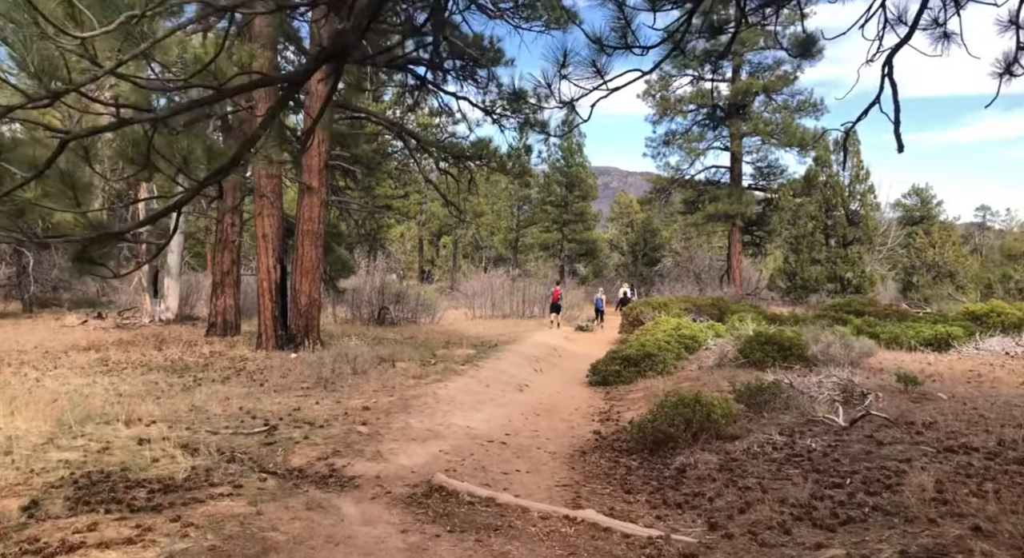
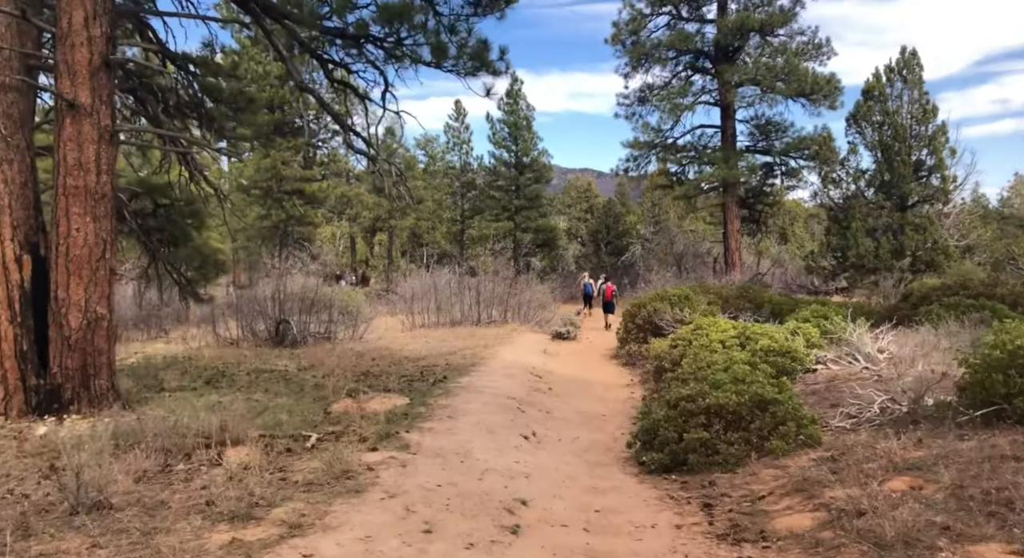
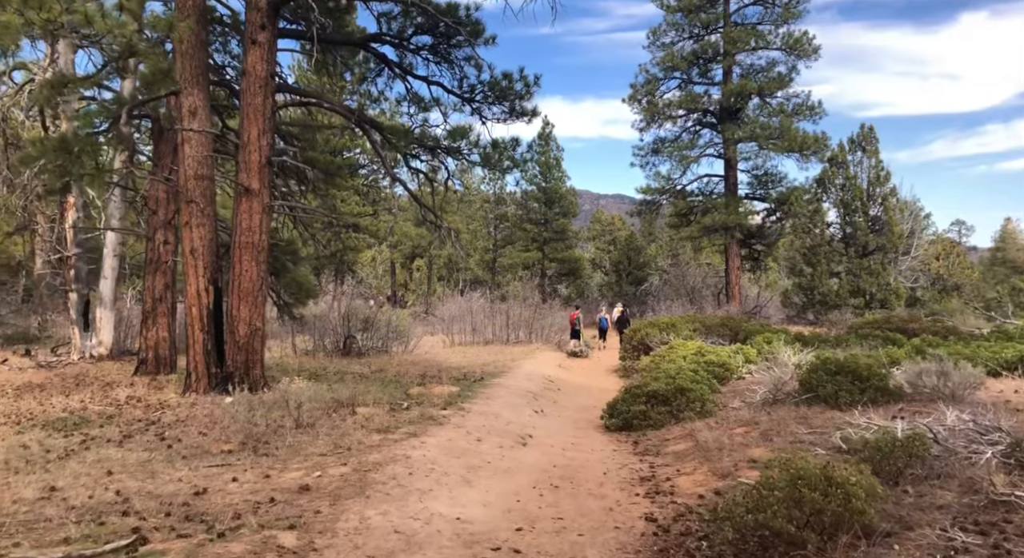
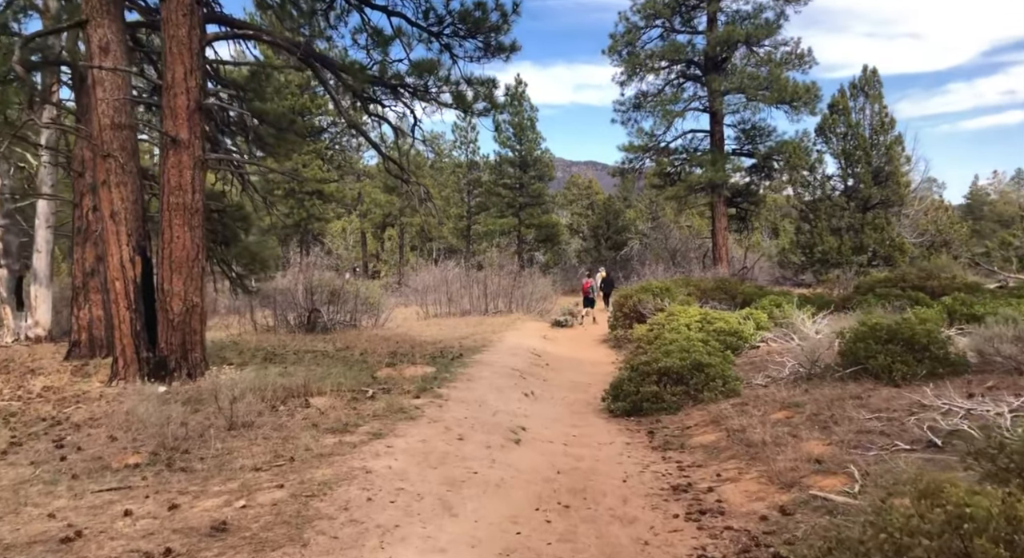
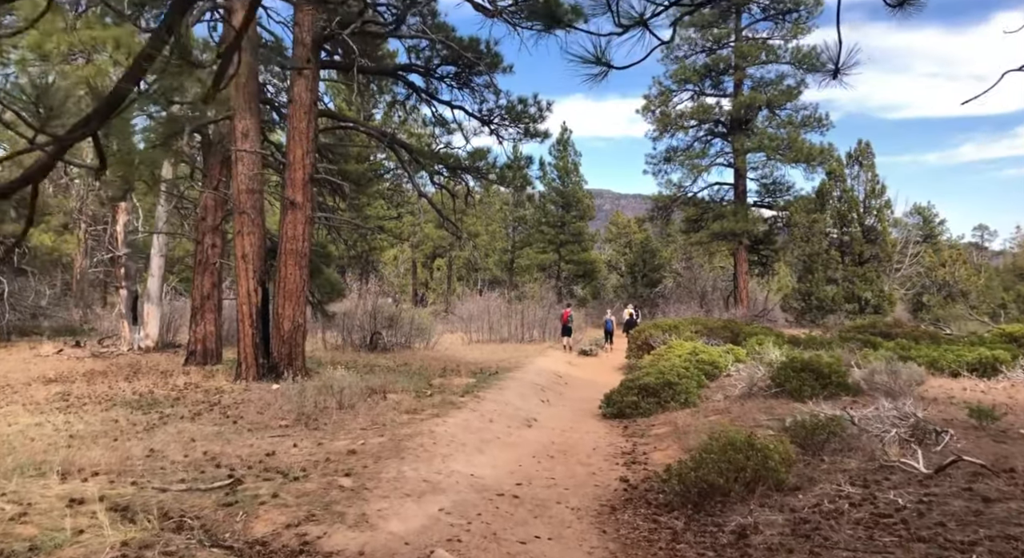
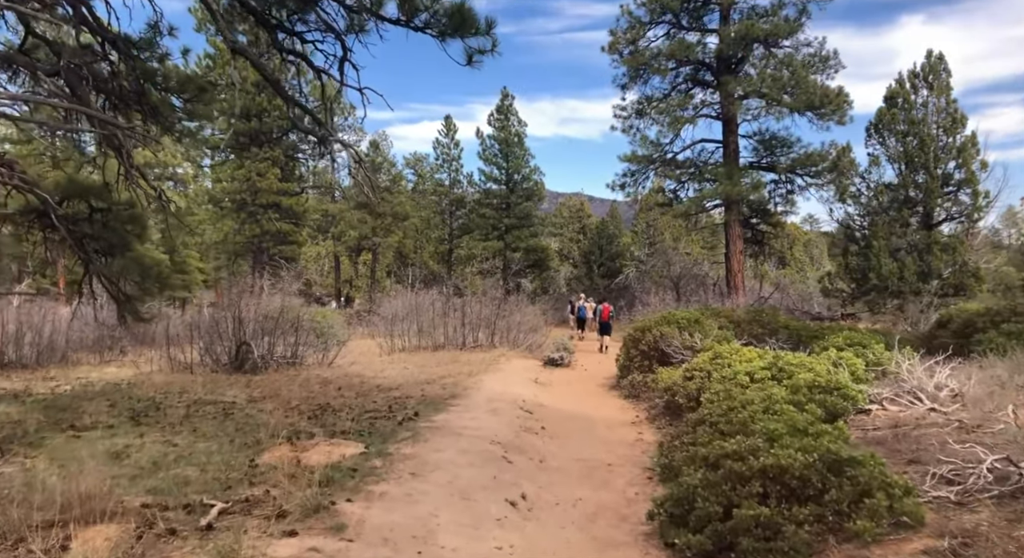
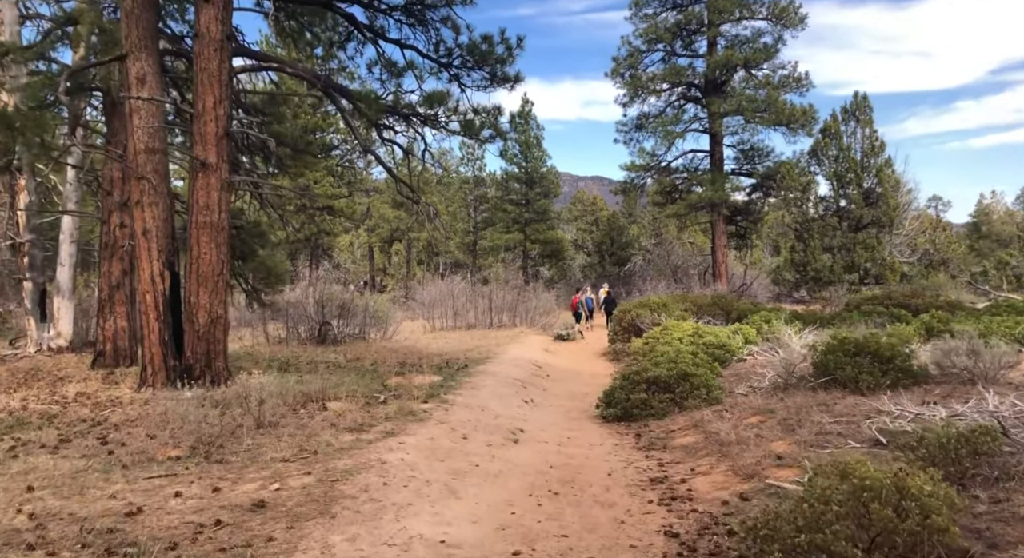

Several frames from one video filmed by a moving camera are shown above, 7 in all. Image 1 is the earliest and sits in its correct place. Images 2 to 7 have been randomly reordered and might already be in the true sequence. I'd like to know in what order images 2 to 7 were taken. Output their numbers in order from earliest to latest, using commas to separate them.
5, 3, 7, 4, 2, 6
